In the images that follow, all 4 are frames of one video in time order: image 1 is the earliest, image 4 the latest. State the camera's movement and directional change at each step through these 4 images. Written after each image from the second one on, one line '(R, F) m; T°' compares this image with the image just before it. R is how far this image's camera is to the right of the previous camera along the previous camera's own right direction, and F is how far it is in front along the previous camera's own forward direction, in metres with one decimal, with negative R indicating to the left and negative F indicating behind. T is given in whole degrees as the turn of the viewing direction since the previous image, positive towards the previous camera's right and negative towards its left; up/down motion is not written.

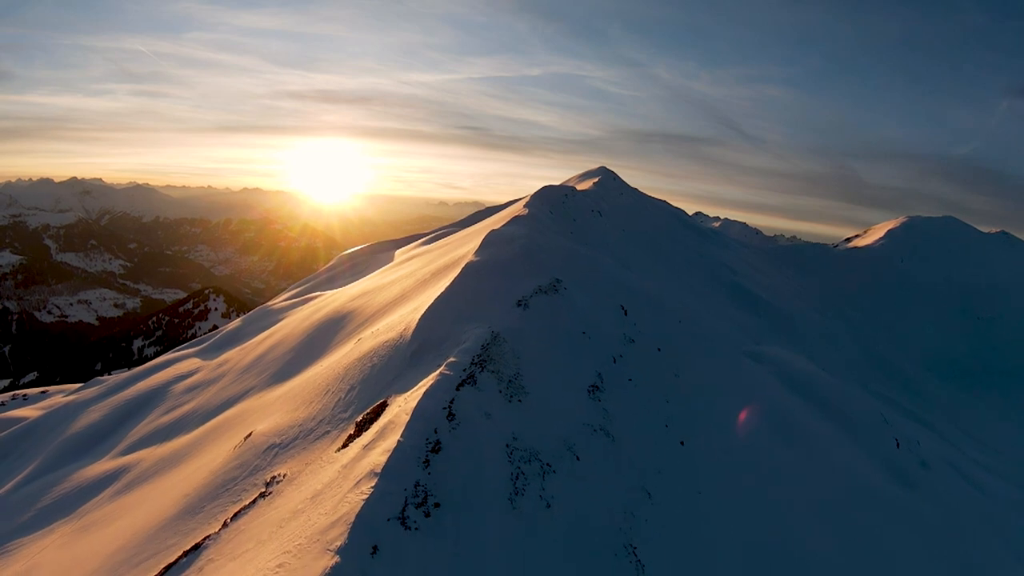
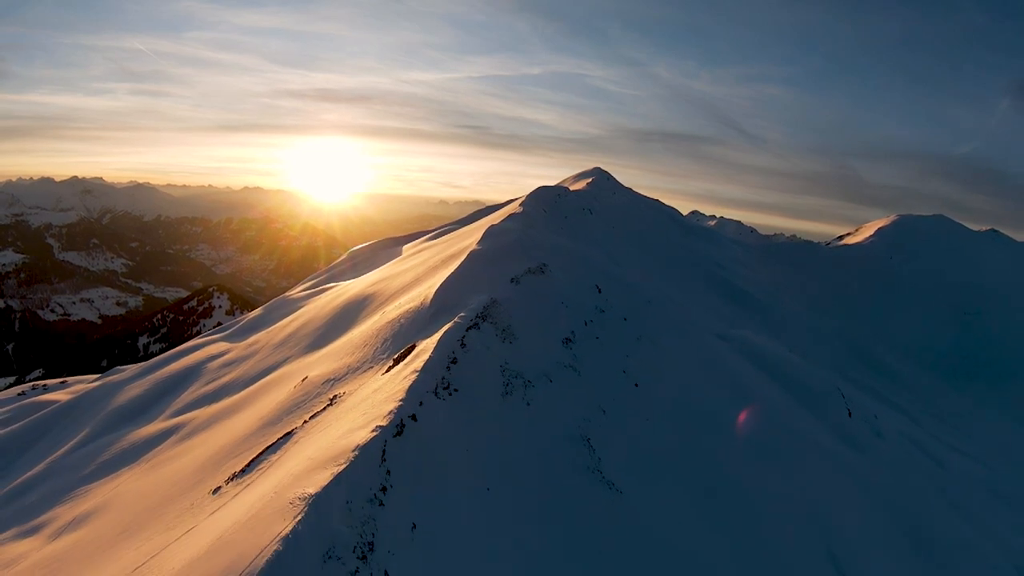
(+0.1, -1.3) m; 0°
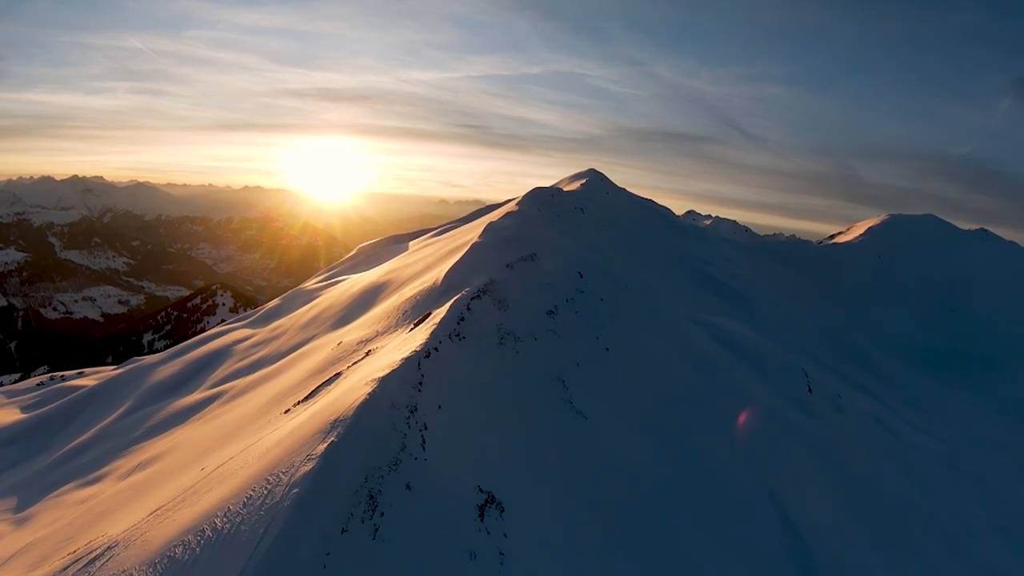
(+0.1, -1.3) m; 0°
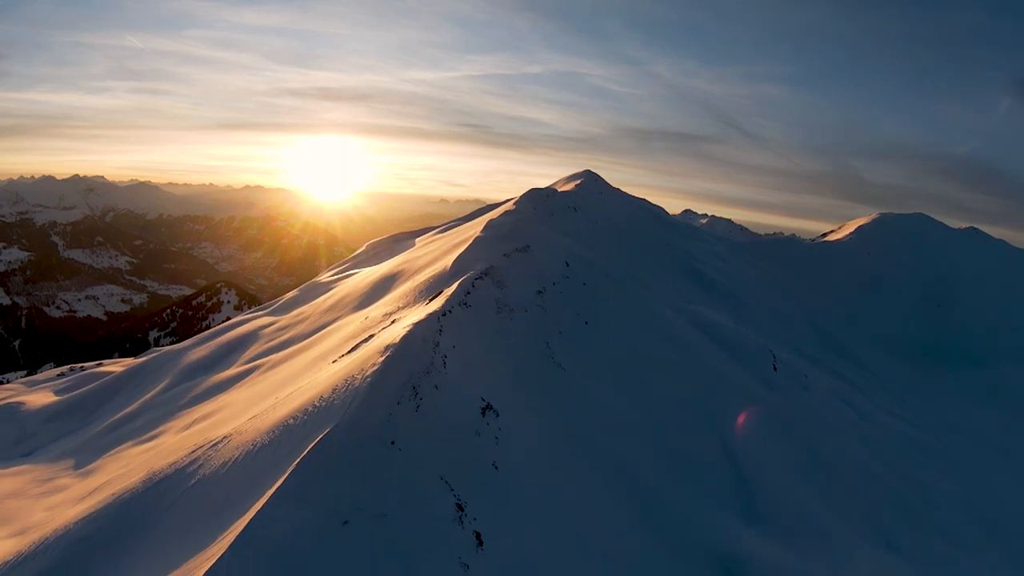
(+0.1, -1.4) m; 0°
